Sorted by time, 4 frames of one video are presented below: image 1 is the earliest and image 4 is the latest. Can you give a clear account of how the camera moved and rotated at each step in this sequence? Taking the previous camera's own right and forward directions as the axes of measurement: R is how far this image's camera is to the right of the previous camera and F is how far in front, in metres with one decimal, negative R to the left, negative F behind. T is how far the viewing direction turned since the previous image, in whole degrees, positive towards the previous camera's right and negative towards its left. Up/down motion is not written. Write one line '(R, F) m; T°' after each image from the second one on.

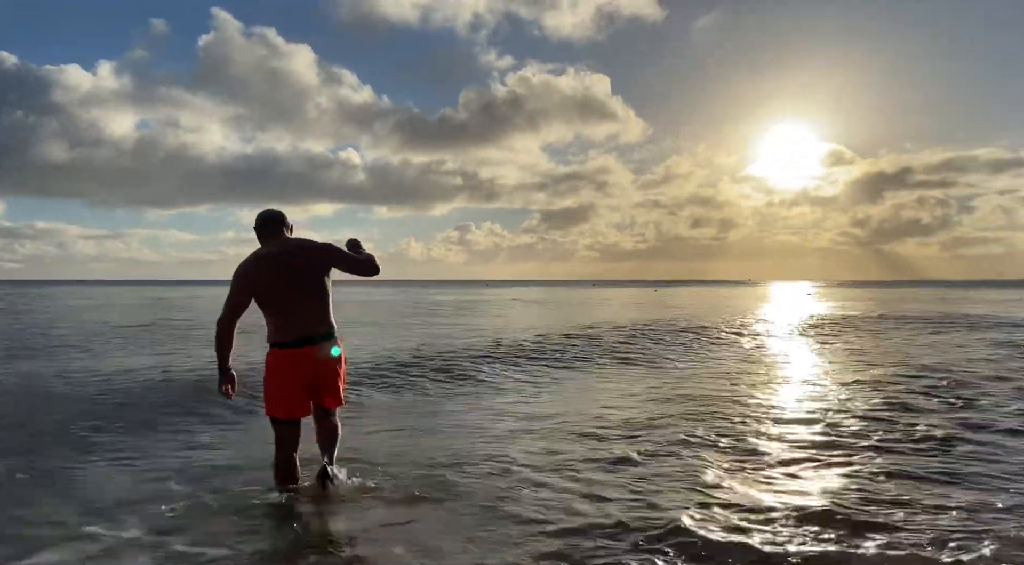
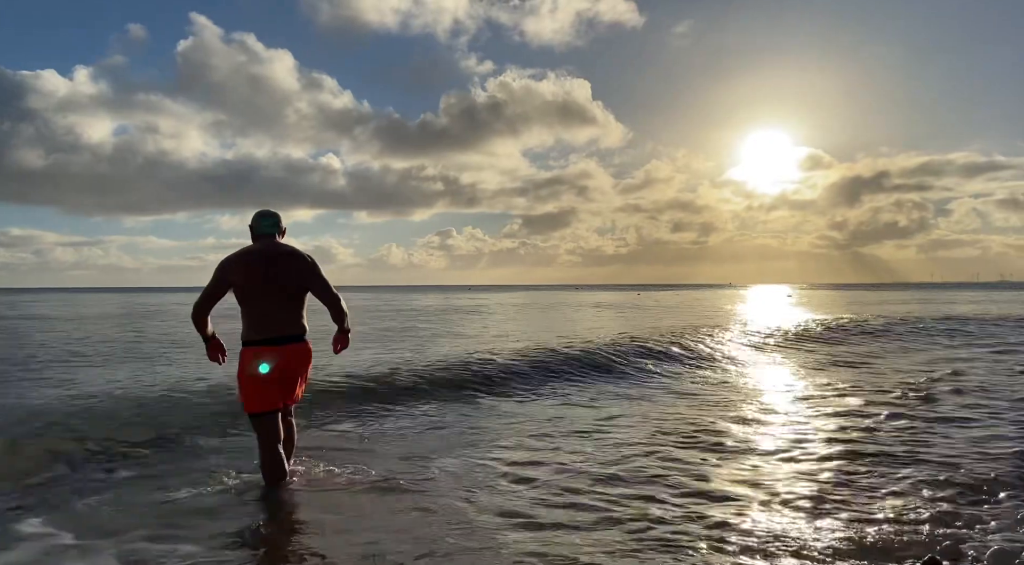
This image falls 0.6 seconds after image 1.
(-0.5, -0.3) m; +1°
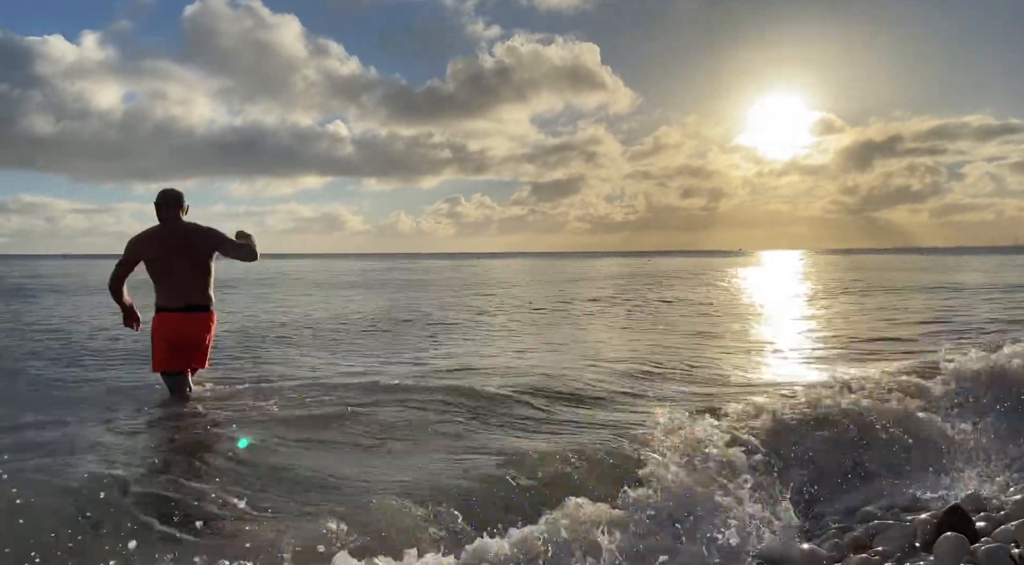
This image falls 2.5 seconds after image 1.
(-1.5, +1.4) m; -1°
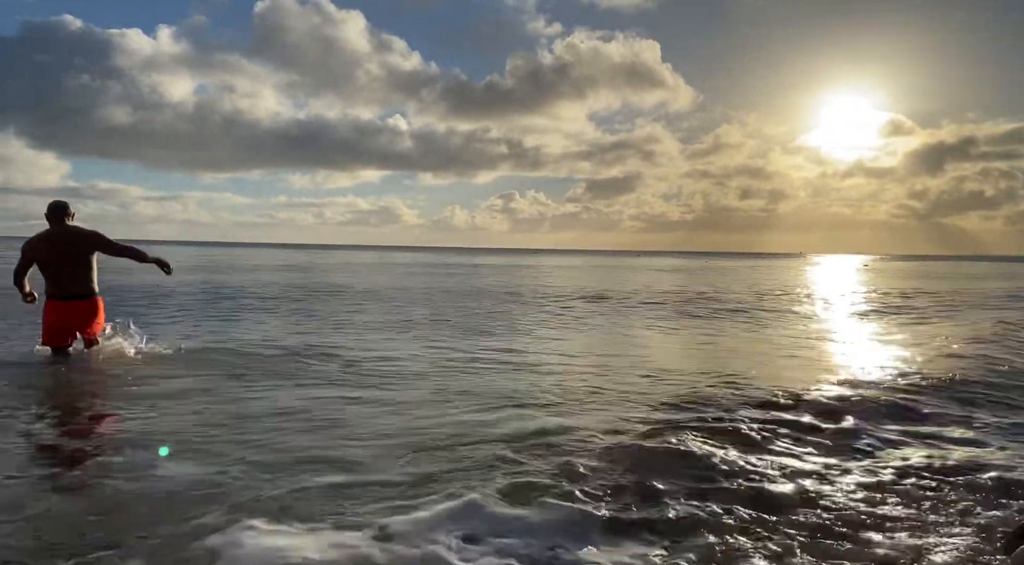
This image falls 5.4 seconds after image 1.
(-0.6, -1.1) m; -4°
